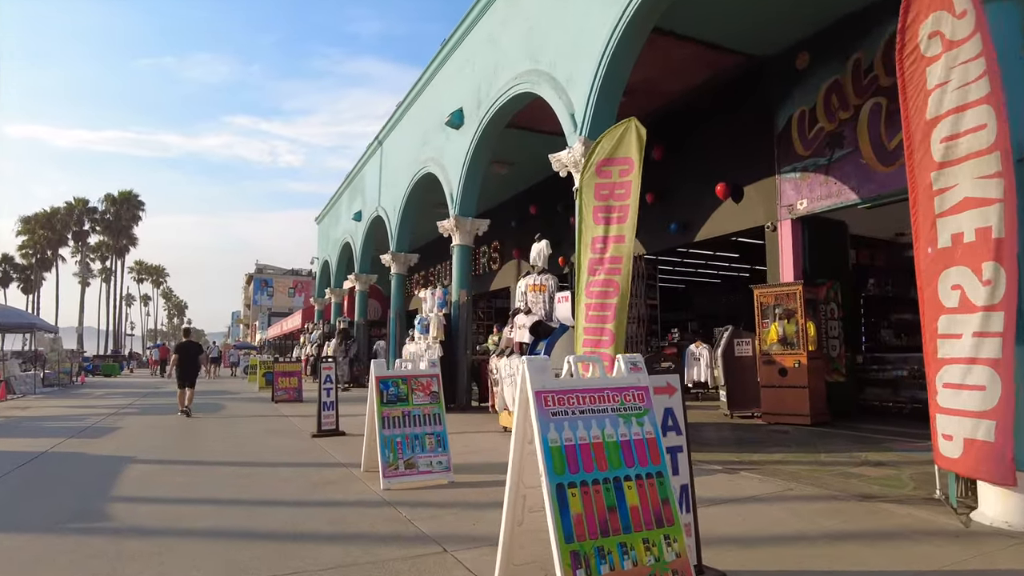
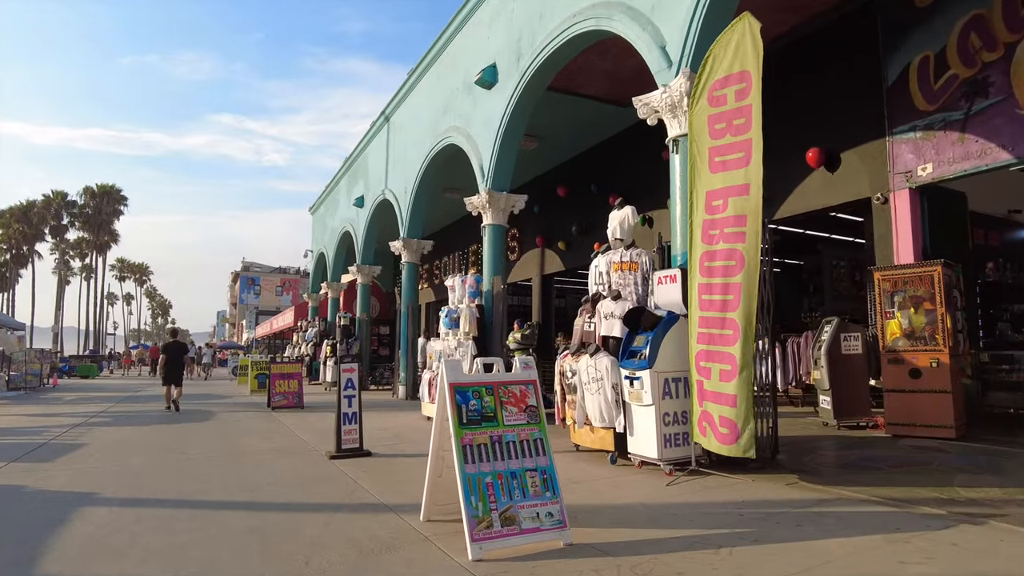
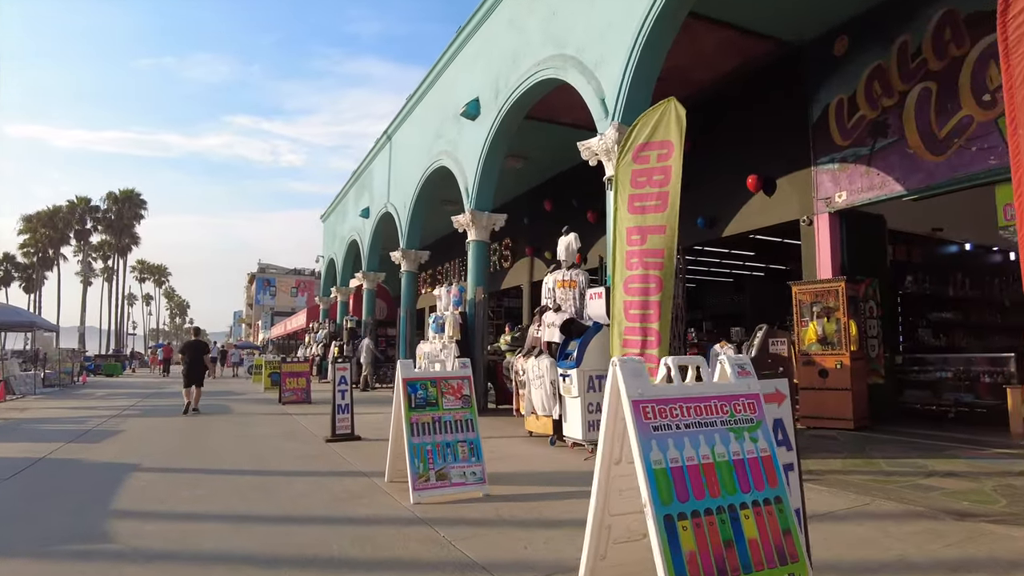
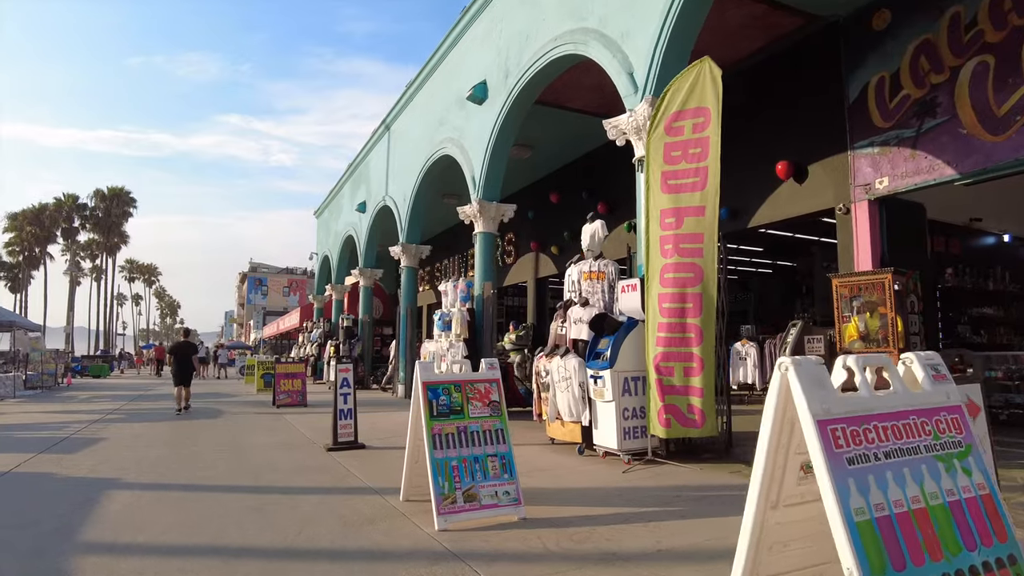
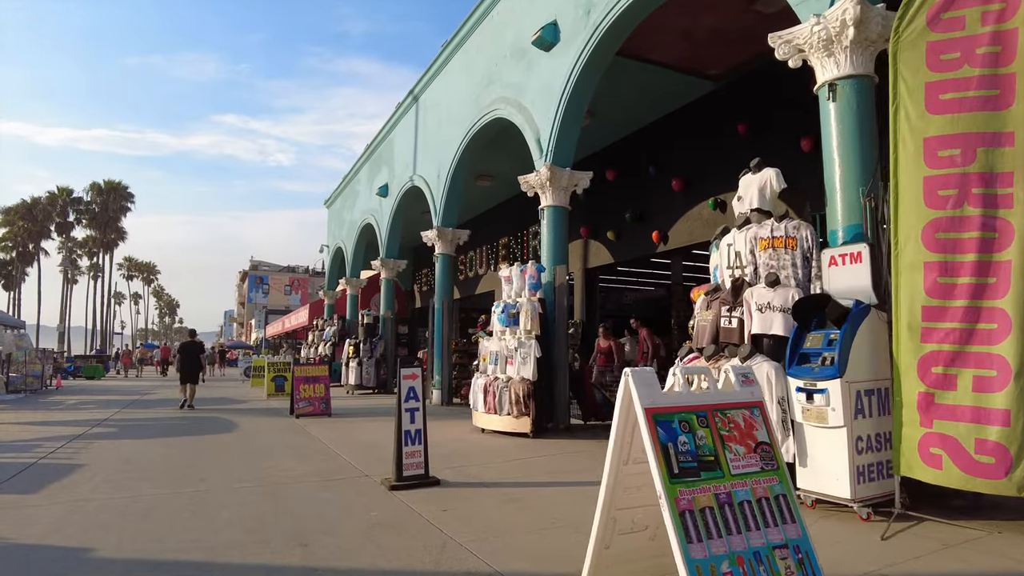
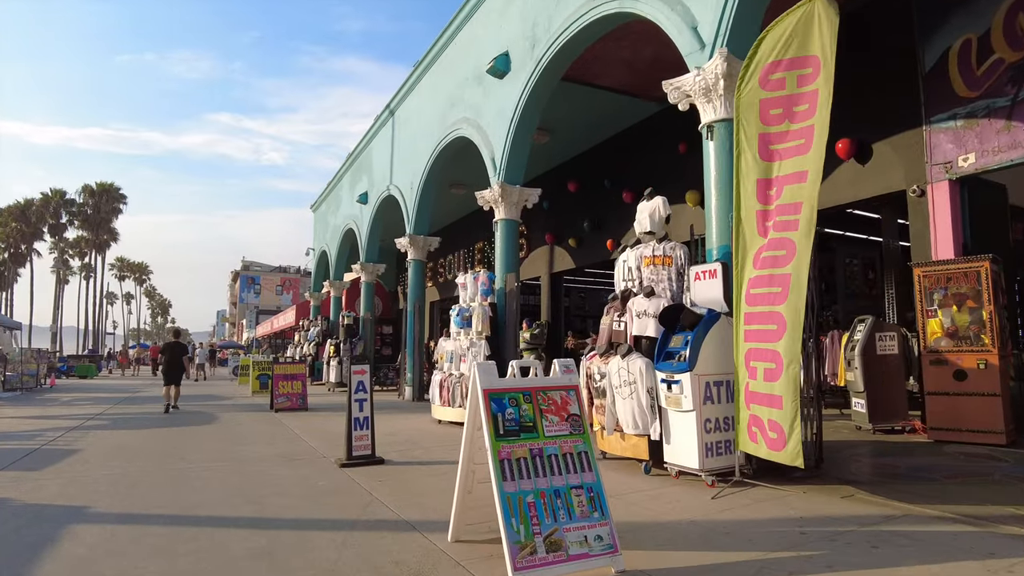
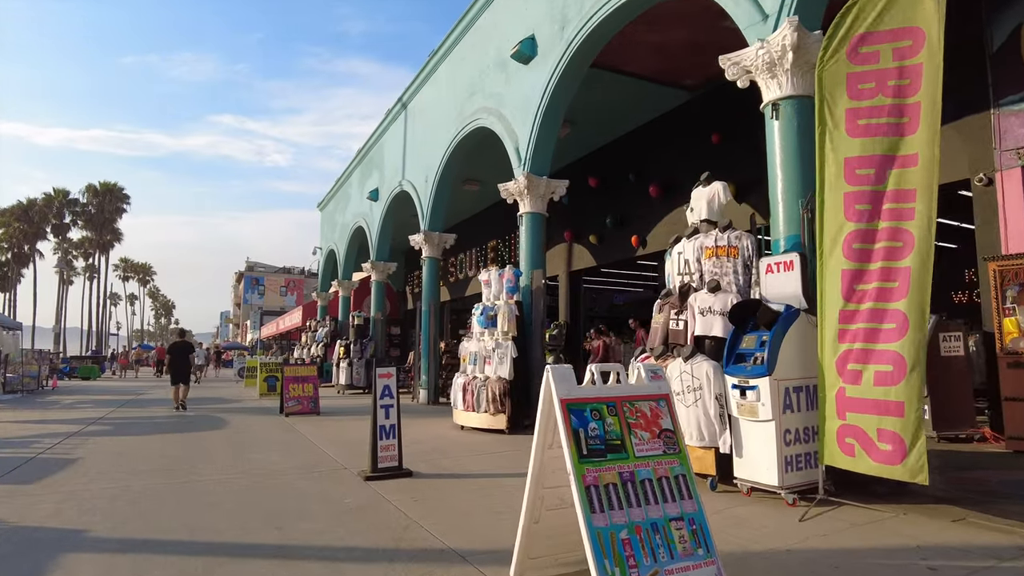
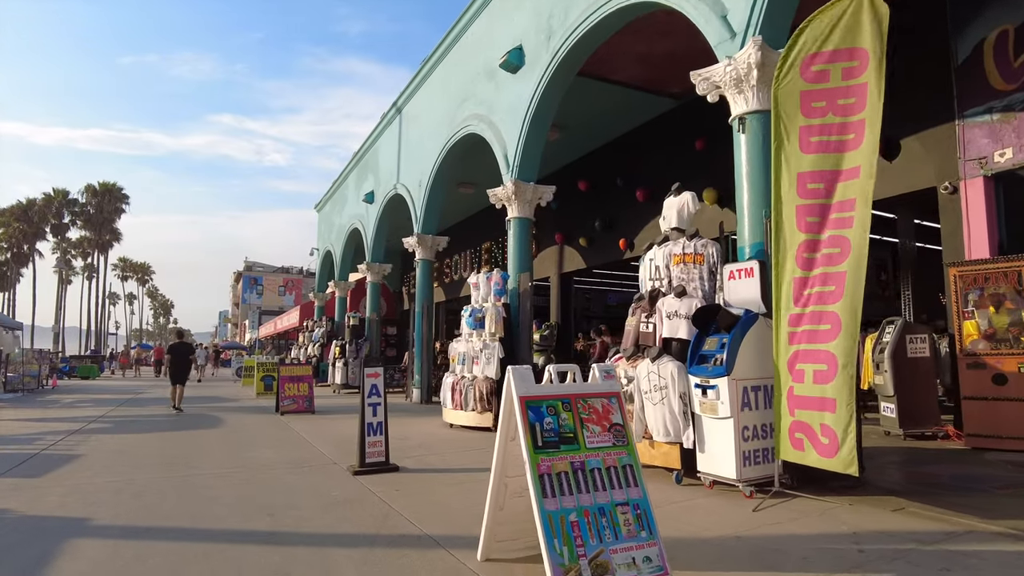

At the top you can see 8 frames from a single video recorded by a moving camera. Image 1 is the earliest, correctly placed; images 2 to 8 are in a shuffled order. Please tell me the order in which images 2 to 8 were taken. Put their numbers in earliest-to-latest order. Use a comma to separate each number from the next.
3, 4, 2, 6, 8, 7, 5
